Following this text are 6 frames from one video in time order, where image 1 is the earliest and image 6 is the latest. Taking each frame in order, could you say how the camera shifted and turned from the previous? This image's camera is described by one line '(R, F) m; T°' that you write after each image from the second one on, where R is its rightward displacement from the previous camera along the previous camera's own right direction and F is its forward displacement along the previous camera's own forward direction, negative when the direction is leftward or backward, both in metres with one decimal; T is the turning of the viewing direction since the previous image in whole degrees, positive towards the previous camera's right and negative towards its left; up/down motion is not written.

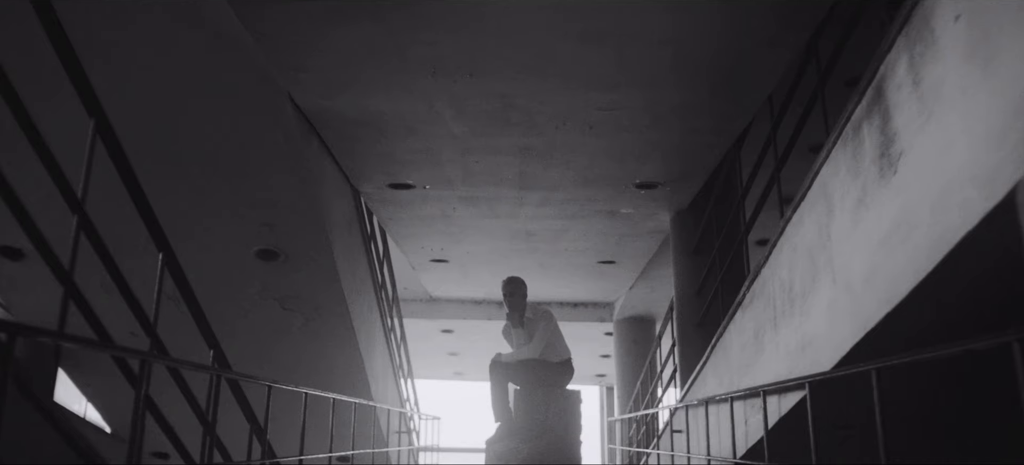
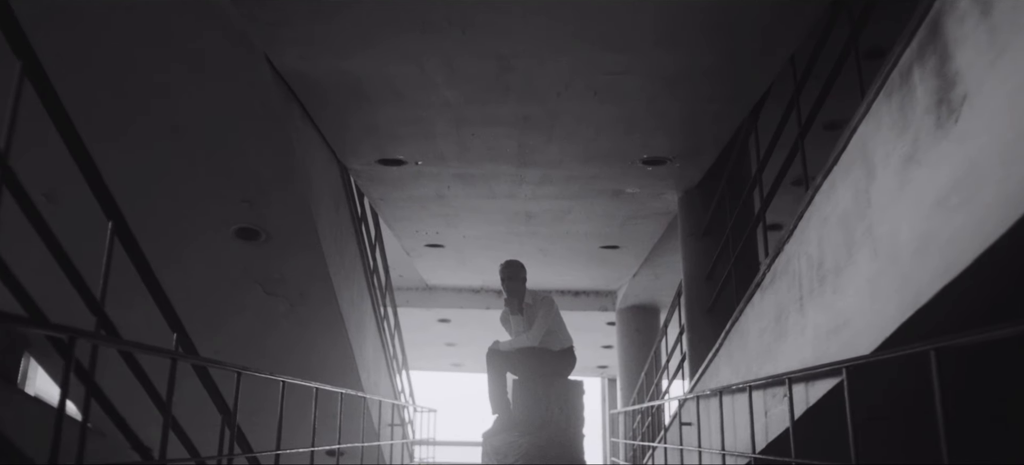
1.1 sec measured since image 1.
(0.0, +0.4) m; 0°
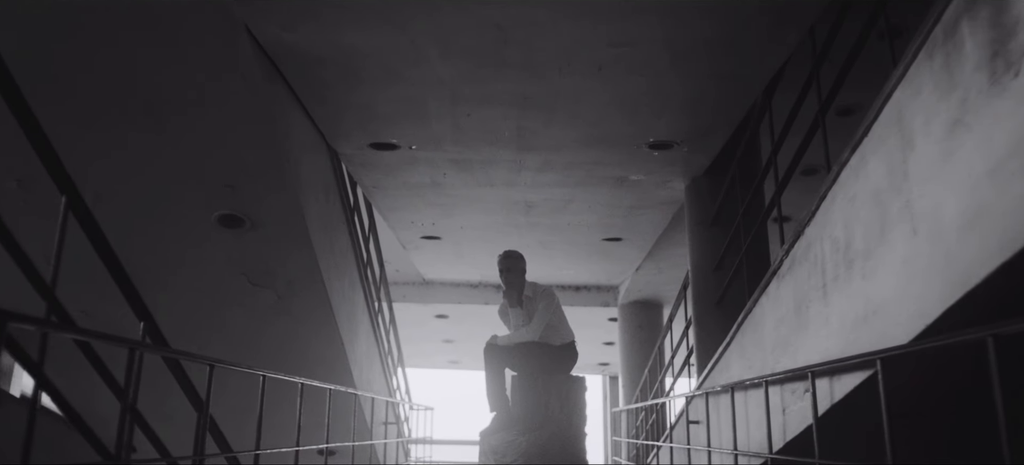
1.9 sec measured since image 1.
(0.0, +0.3) m; 0°
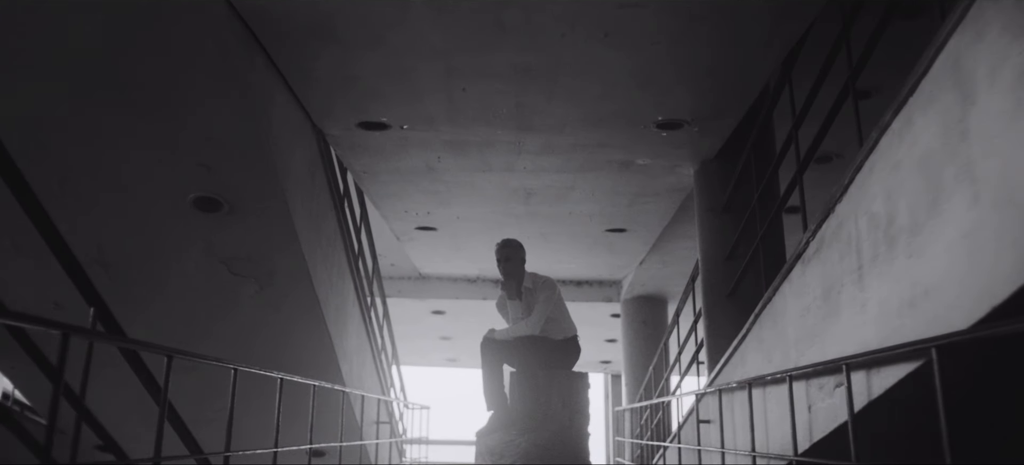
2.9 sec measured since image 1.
(0.0, +0.4) m; 0°
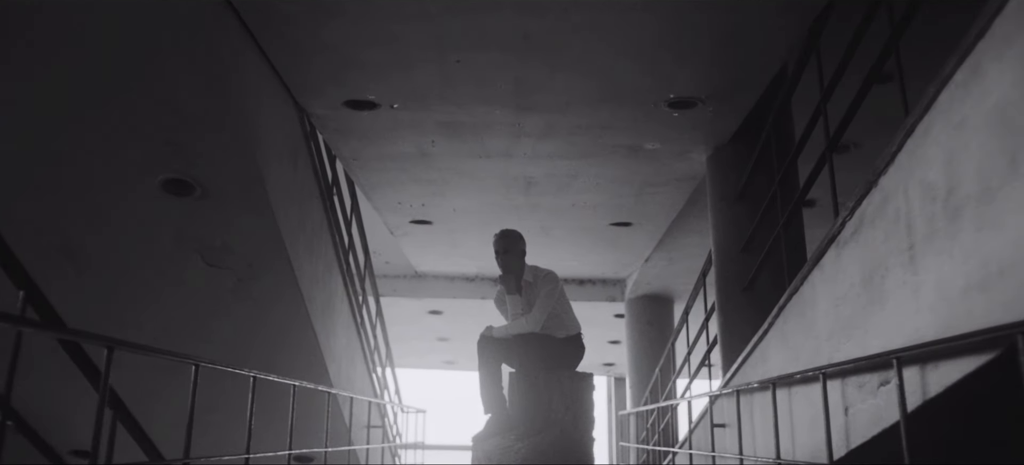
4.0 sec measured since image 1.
(0.0, +0.4) m; 0°
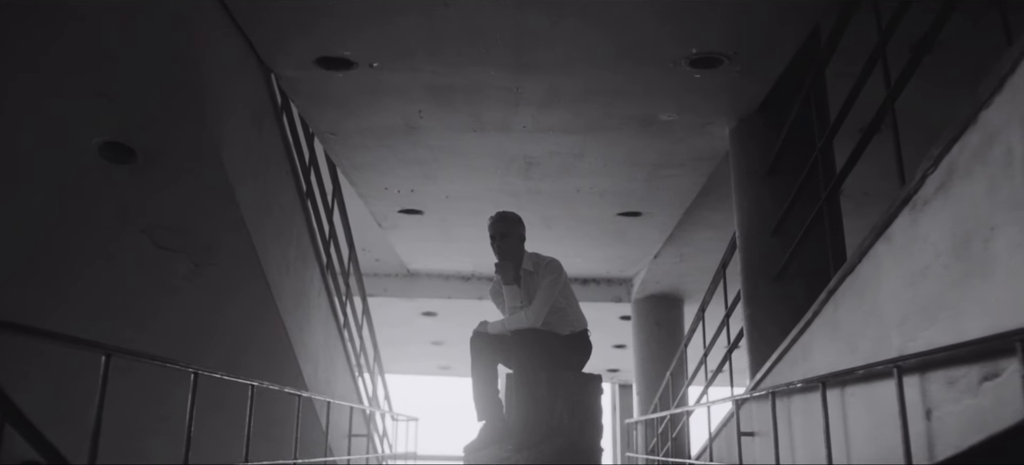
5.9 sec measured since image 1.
(0.0, +0.7) m; 0°
